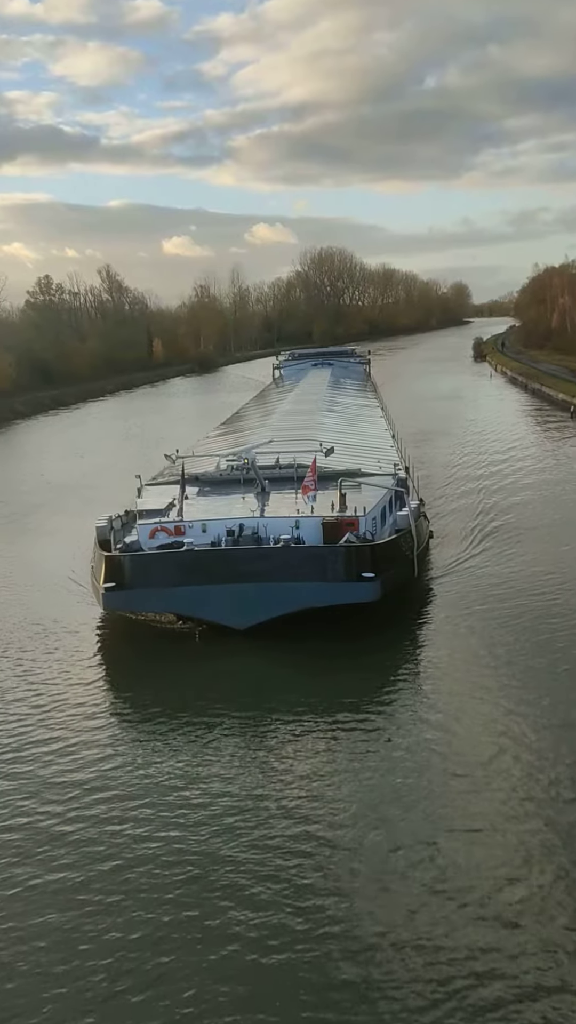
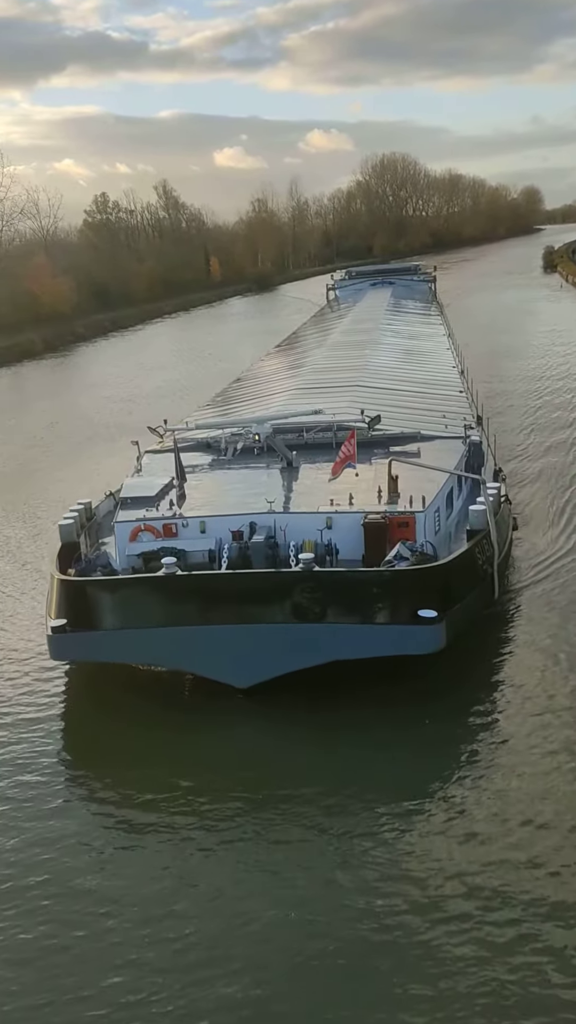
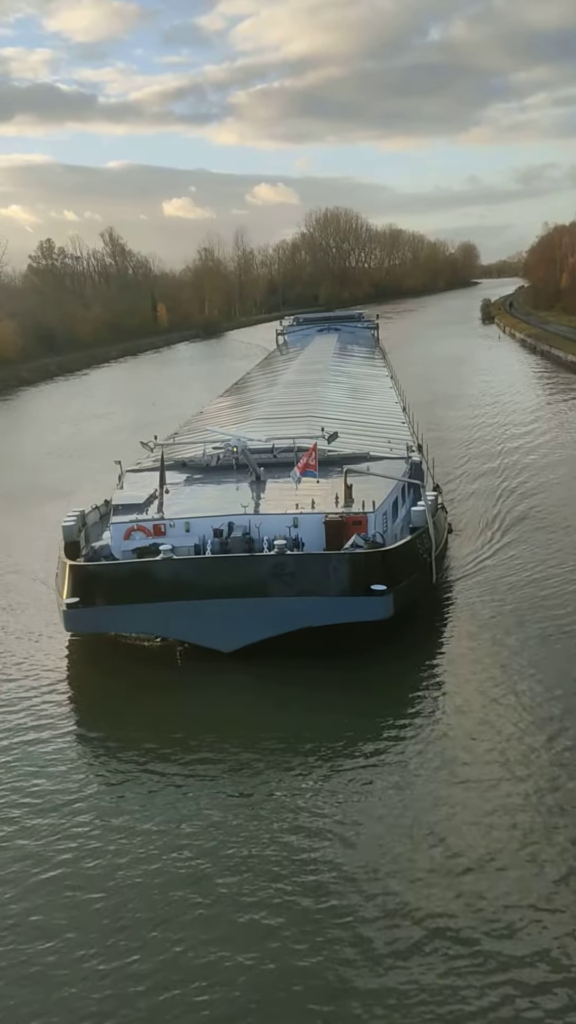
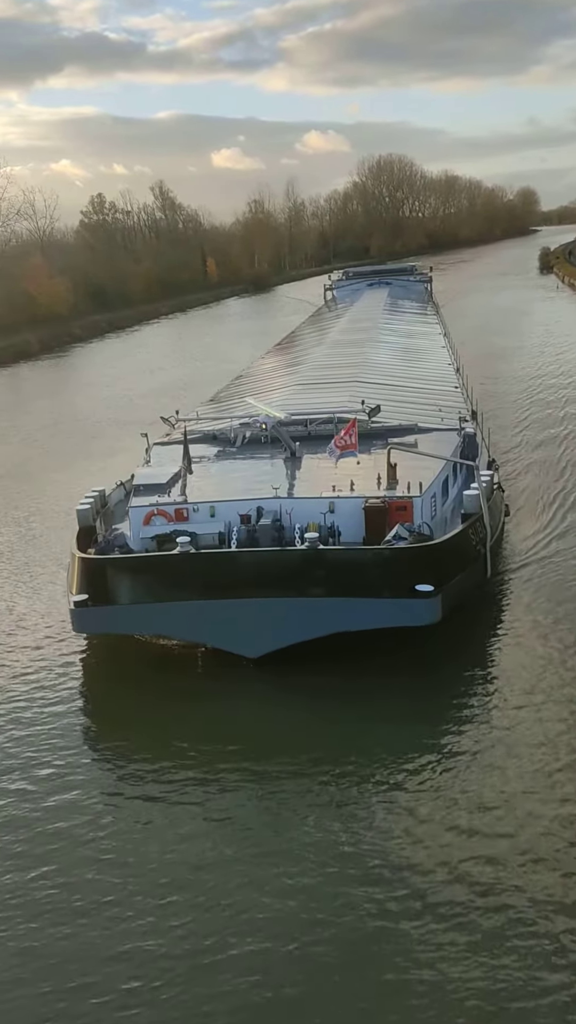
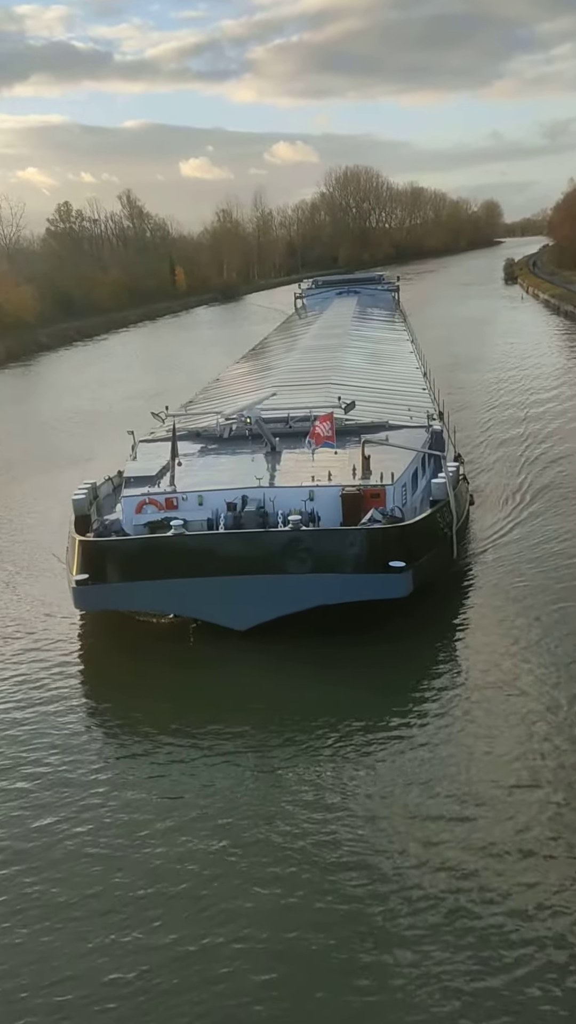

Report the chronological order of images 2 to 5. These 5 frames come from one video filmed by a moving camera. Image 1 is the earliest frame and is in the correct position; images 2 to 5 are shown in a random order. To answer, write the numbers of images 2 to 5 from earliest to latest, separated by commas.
3, 5, 4, 2
